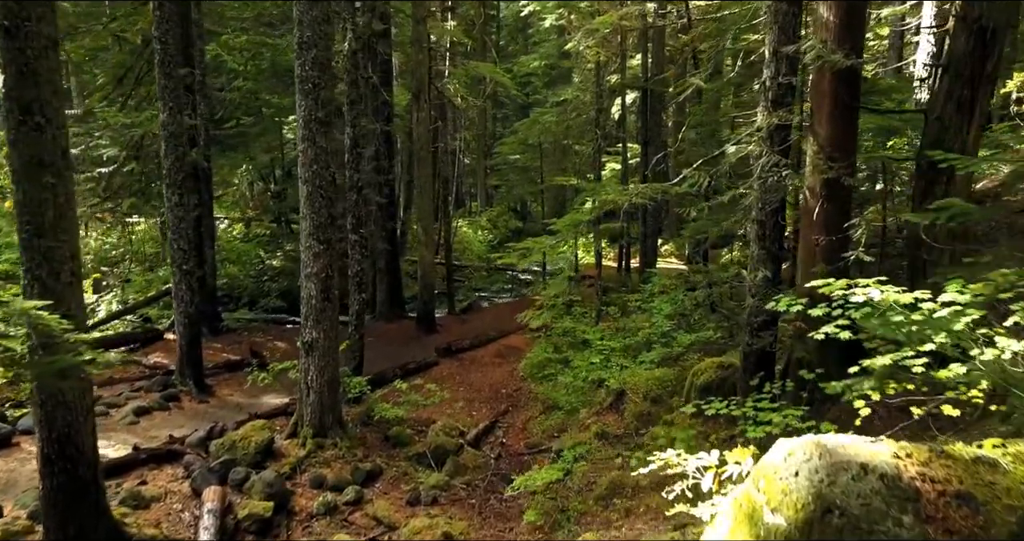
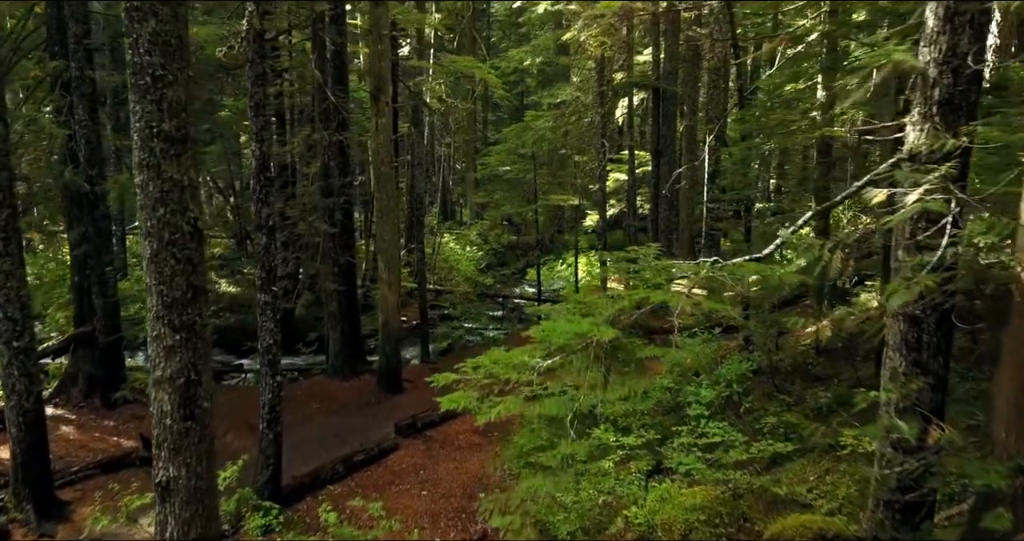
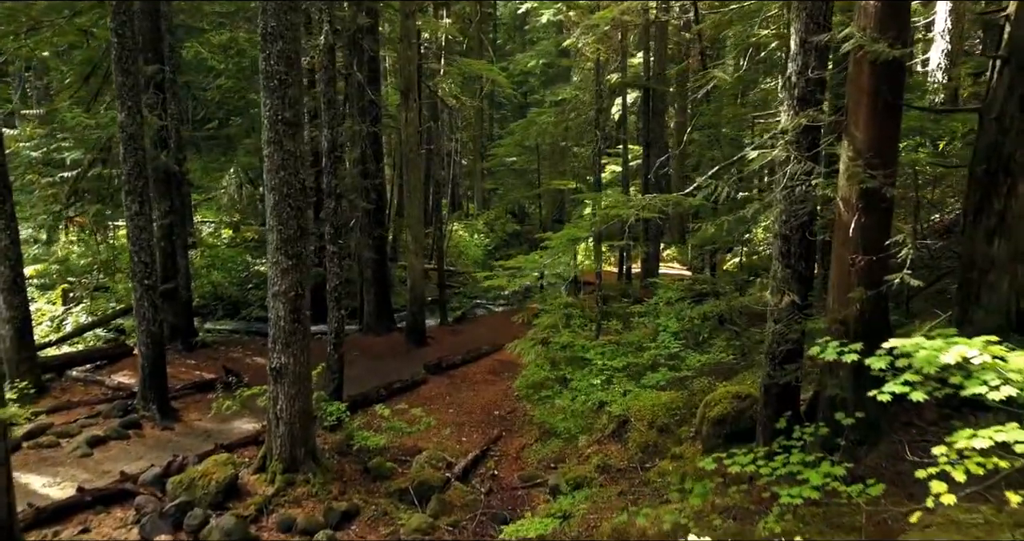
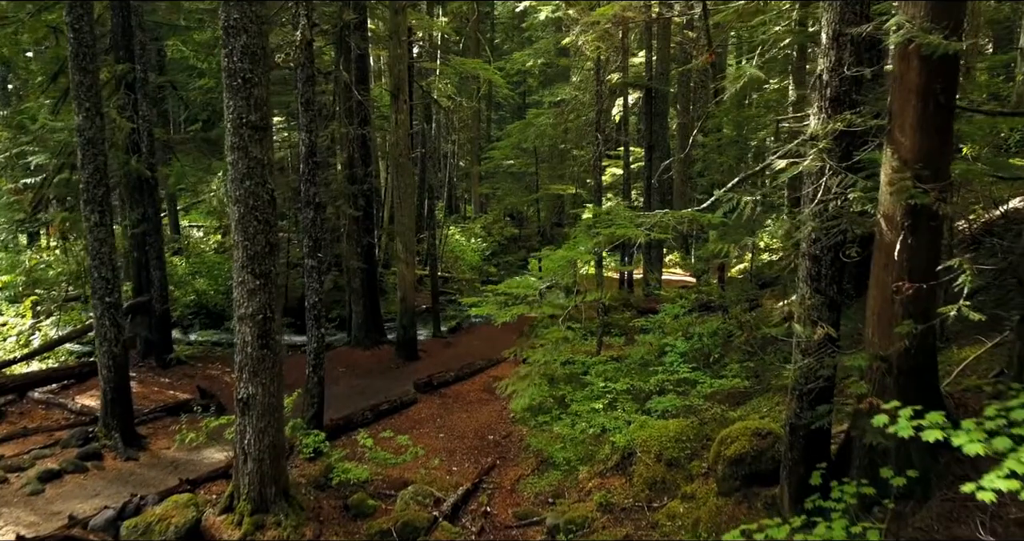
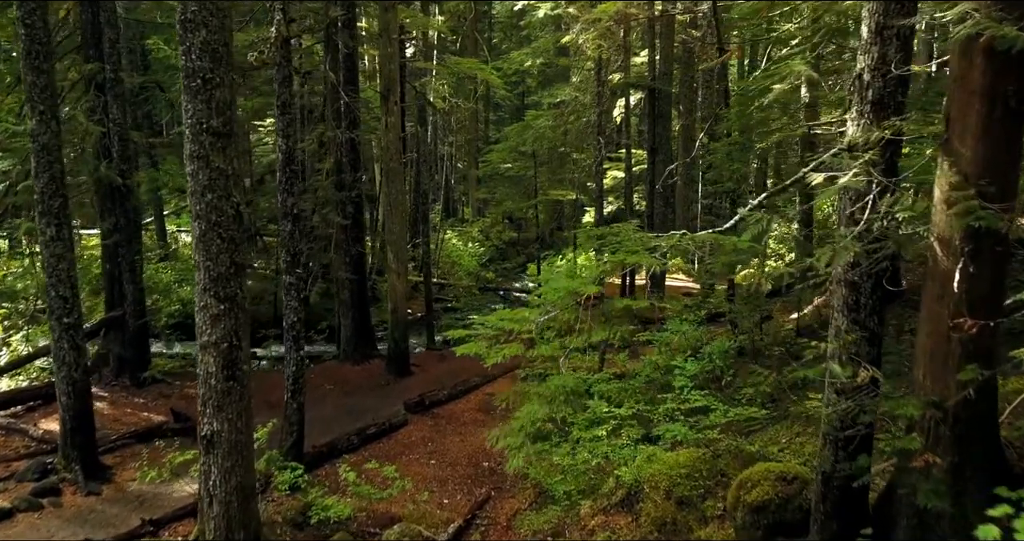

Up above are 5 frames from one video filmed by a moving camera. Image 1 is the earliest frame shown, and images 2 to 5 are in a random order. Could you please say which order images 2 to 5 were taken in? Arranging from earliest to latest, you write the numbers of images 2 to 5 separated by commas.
3, 4, 5, 2
